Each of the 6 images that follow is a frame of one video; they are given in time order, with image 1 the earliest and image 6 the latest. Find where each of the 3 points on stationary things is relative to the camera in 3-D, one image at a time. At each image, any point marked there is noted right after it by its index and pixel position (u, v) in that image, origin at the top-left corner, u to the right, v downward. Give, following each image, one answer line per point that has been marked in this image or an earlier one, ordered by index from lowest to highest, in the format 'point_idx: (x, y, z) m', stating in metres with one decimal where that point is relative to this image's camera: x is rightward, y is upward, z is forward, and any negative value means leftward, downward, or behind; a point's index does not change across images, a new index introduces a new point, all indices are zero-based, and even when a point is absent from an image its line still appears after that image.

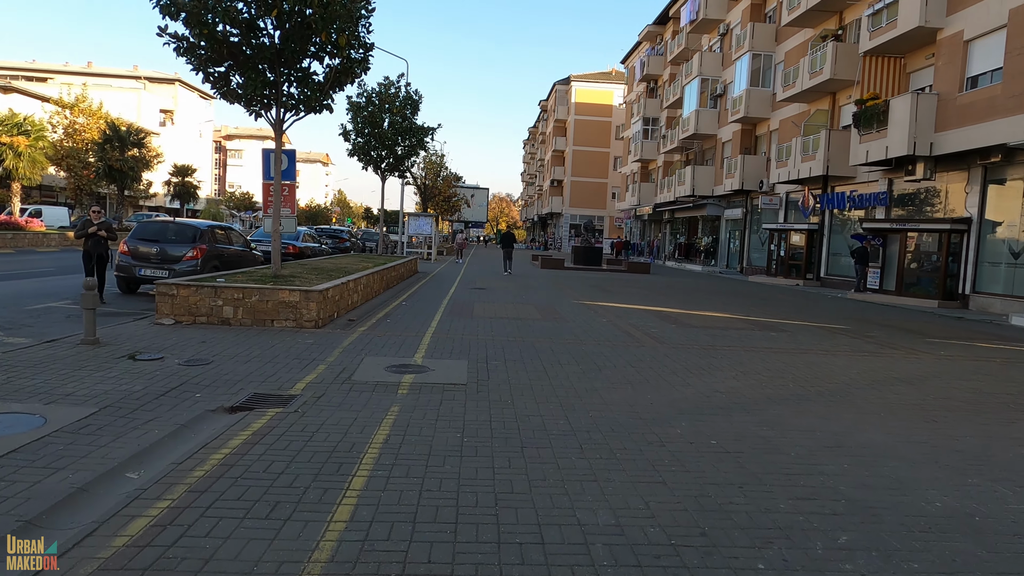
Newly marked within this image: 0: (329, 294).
0: (-2.9, -0.1, +10.7) m
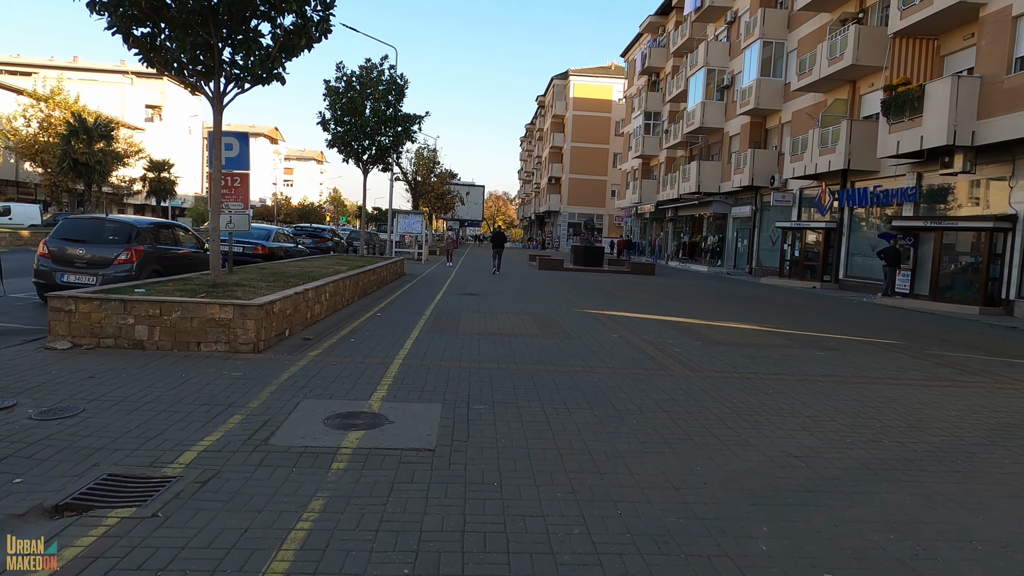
0: (-3.0, -0.3, +8.5) m
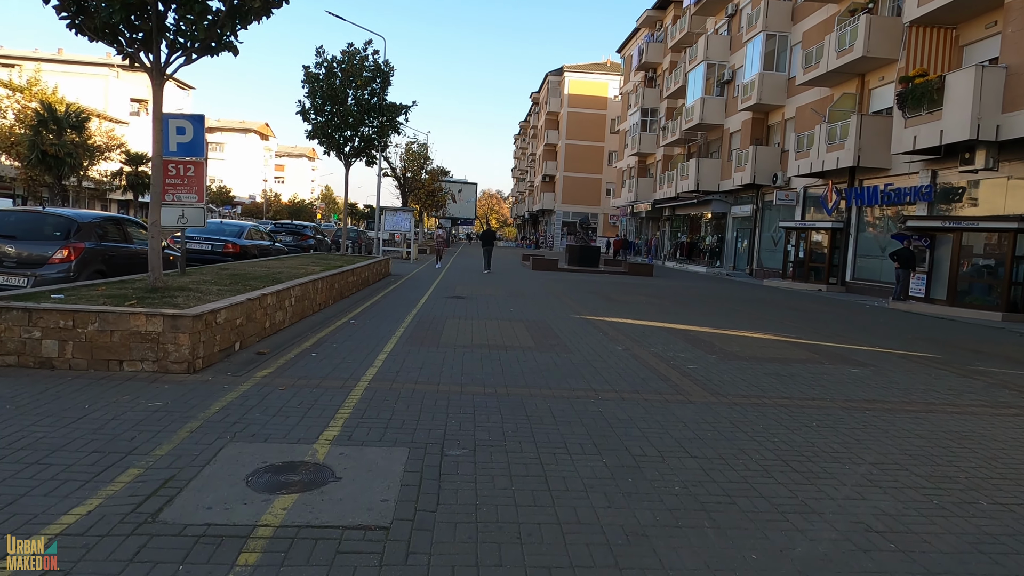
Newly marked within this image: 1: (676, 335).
0: (-3.1, -0.3, +7.2) m
1: (+2.8, -0.8, +11.4) m
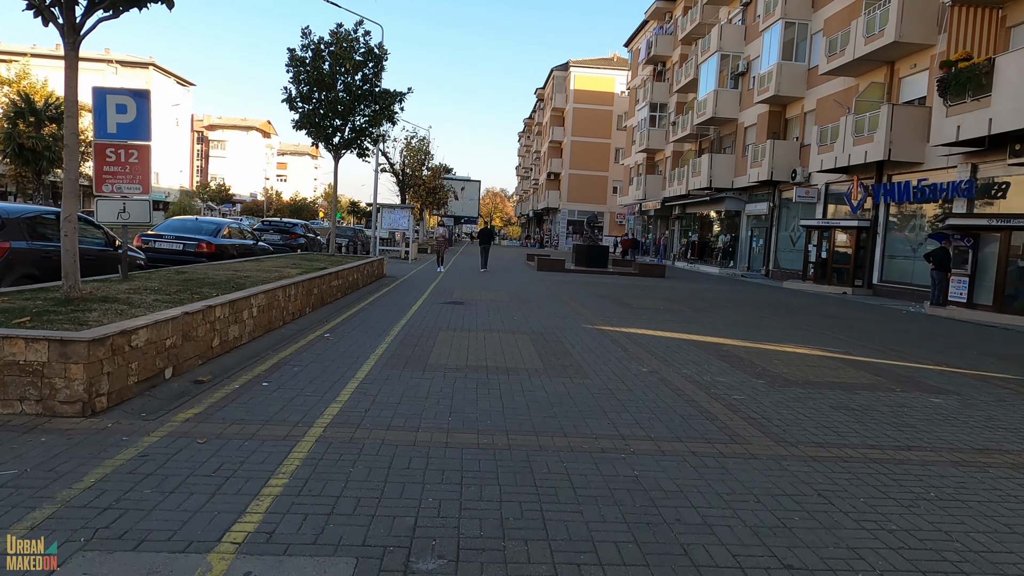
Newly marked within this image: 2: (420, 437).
0: (-3.1, -0.4, +5.6) m
1: (+2.8, -0.9, +9.7) m
2: (-0.7, -1.1, +5.0) m
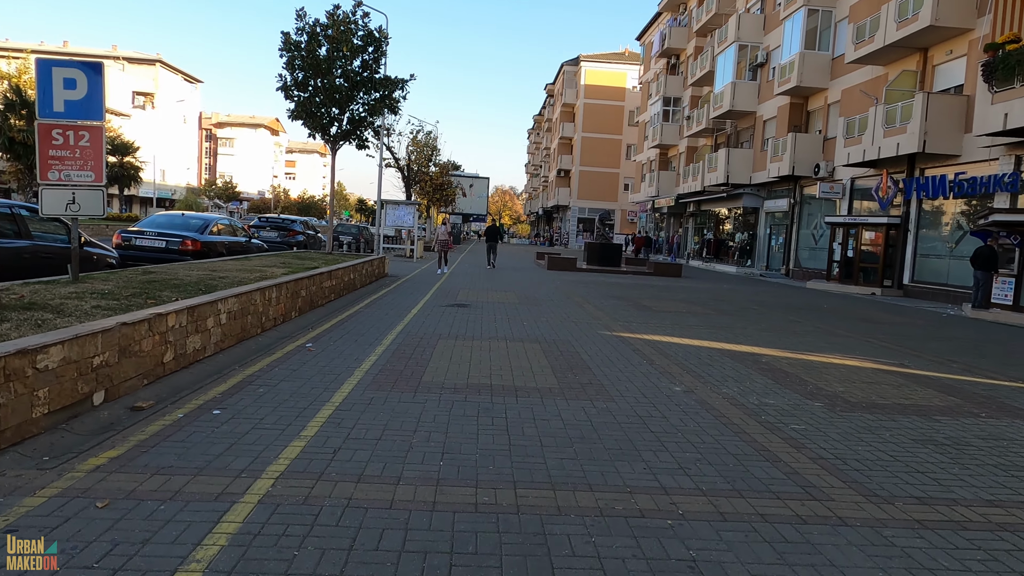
0: (-3.1, -0.5, +4.4) m
1: (+3.0, -1.0, +8.5) m
2: (-0.6, -1.1, +3.8) m
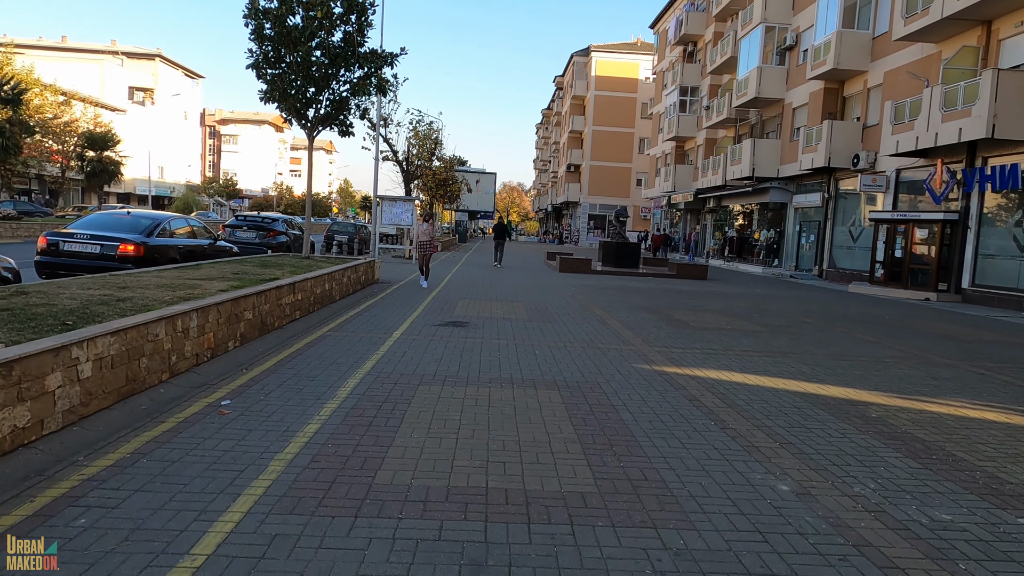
0: (-3.0, -0.8, +2.0) m
1: (+3.0, -1.2, +5.9) m
2: (-0.6, -1.4, +1.3) m
